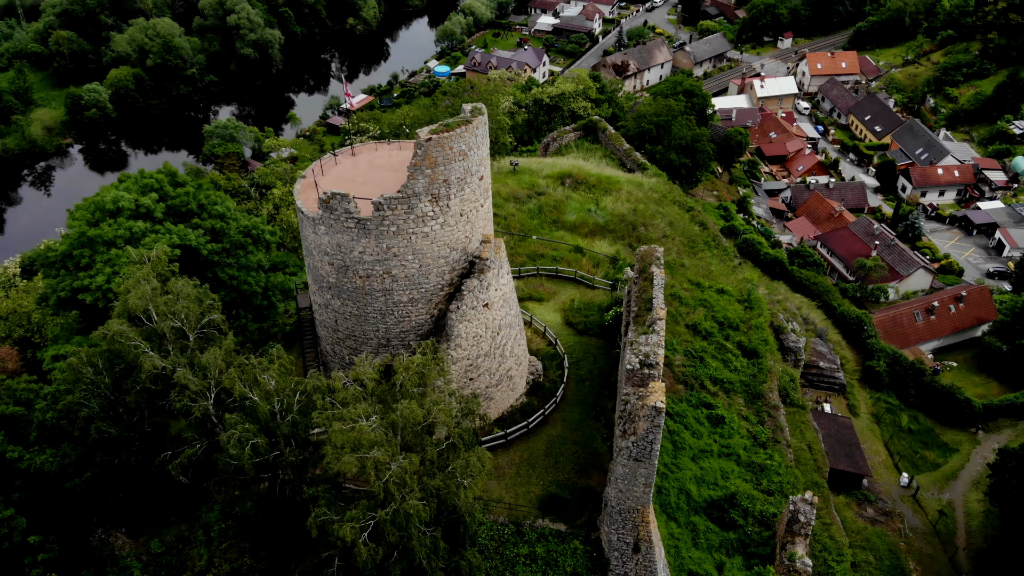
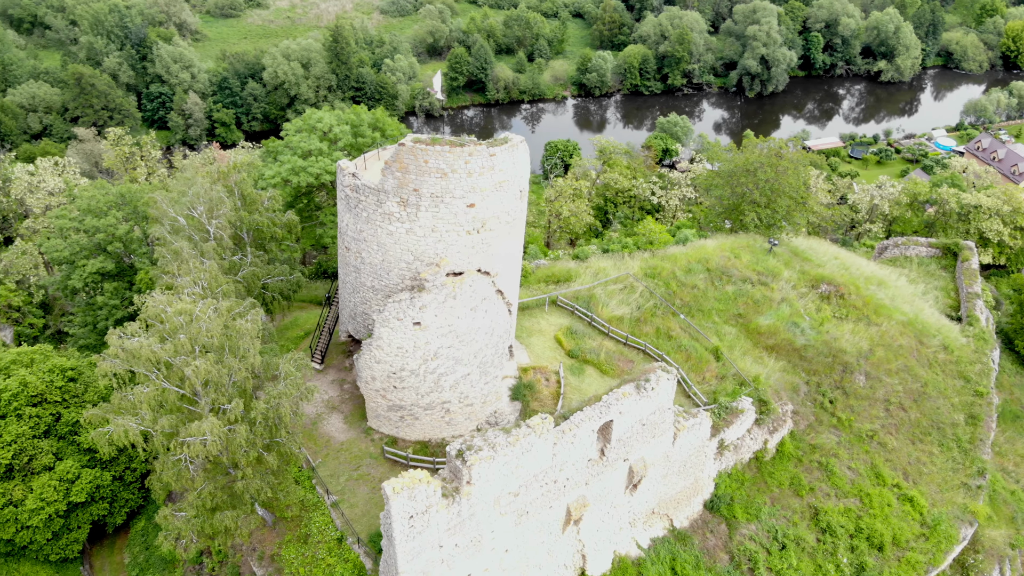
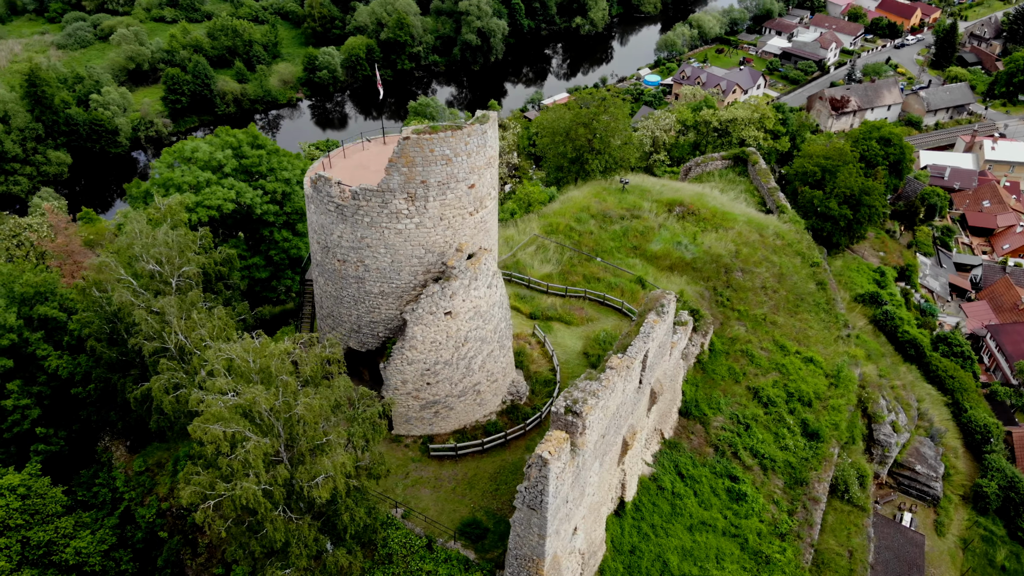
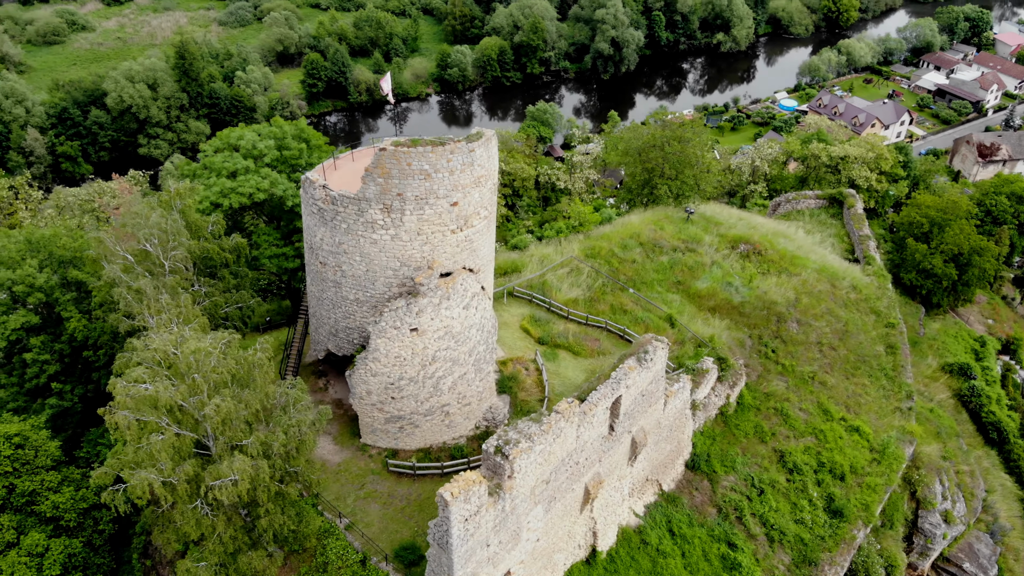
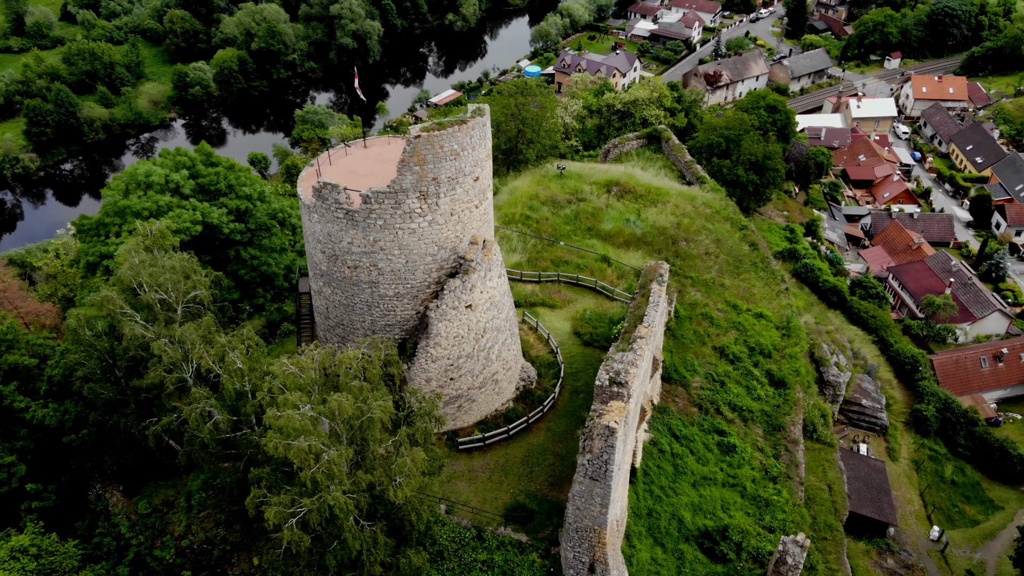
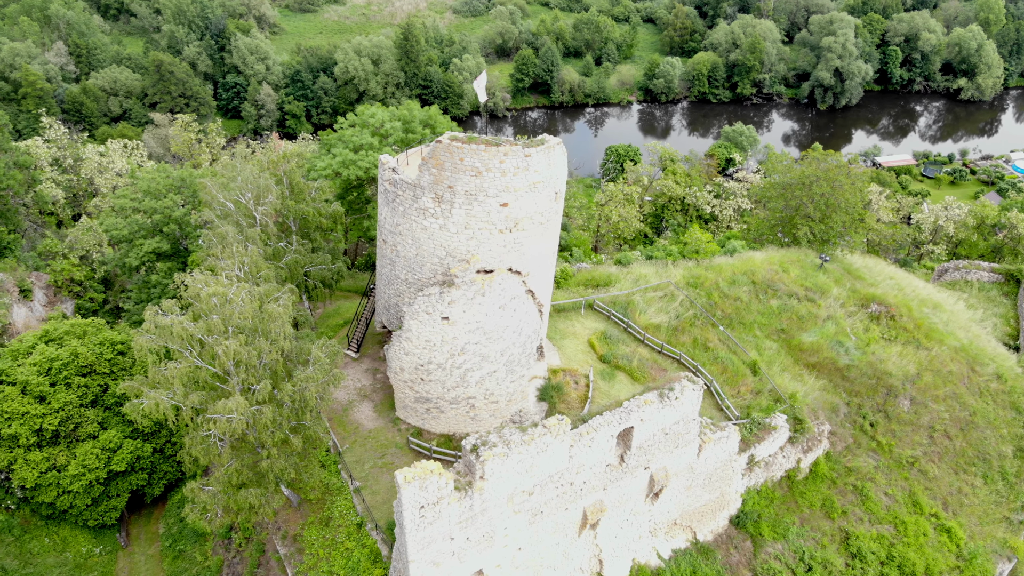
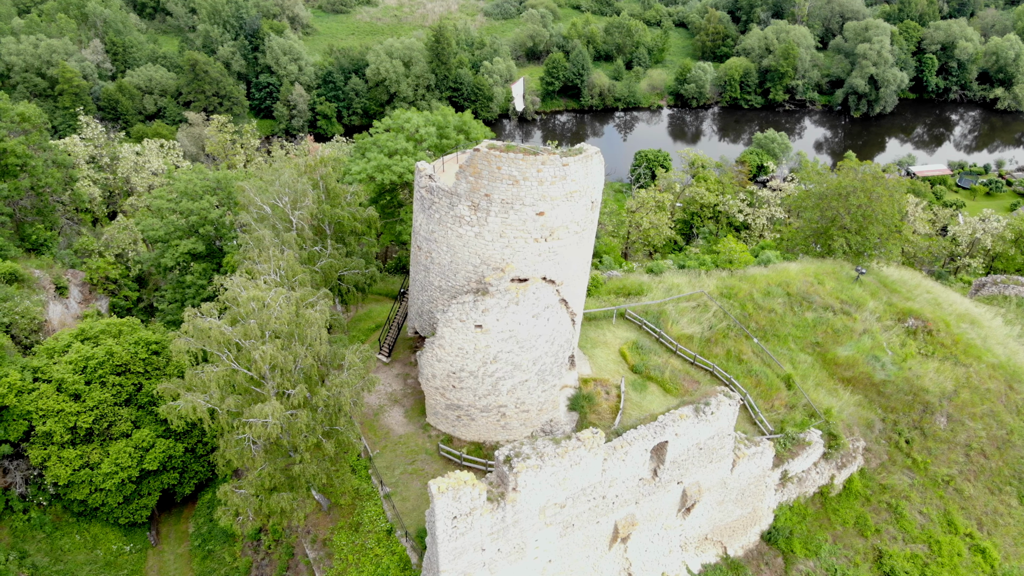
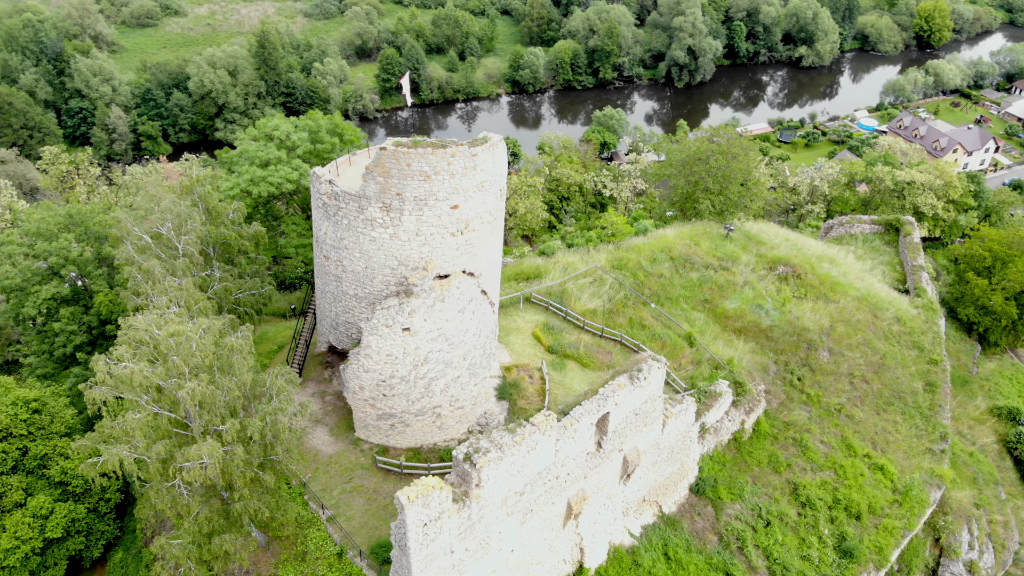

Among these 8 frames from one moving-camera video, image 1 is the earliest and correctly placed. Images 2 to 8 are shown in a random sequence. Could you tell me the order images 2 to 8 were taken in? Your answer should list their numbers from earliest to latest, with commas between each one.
5, 3, 4, 8, 2, 6, 7
